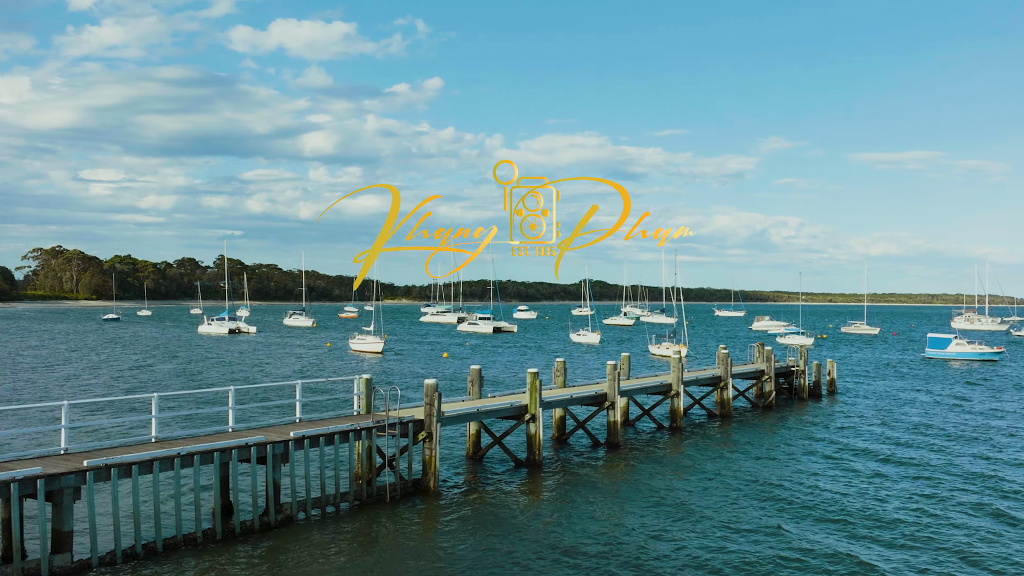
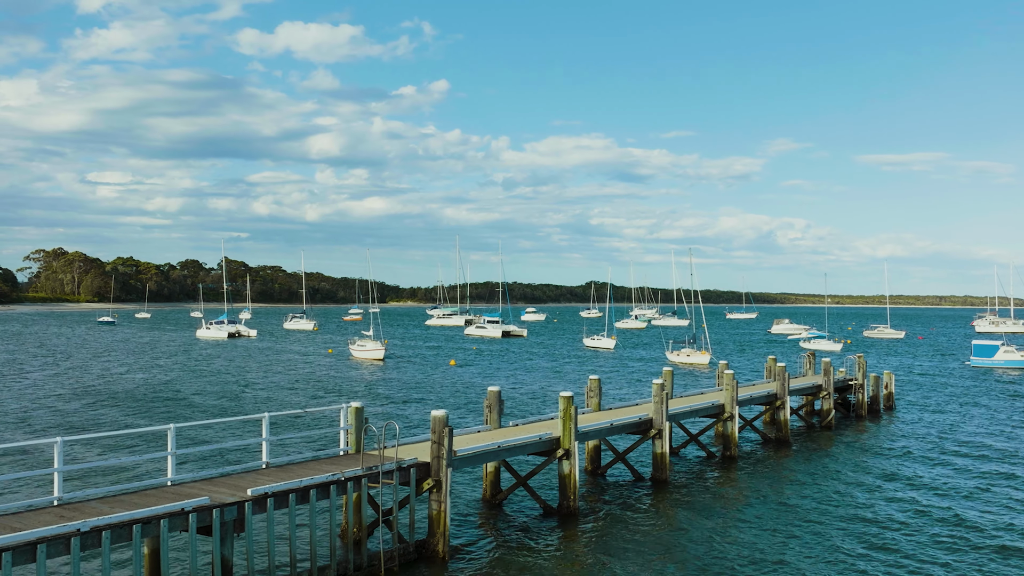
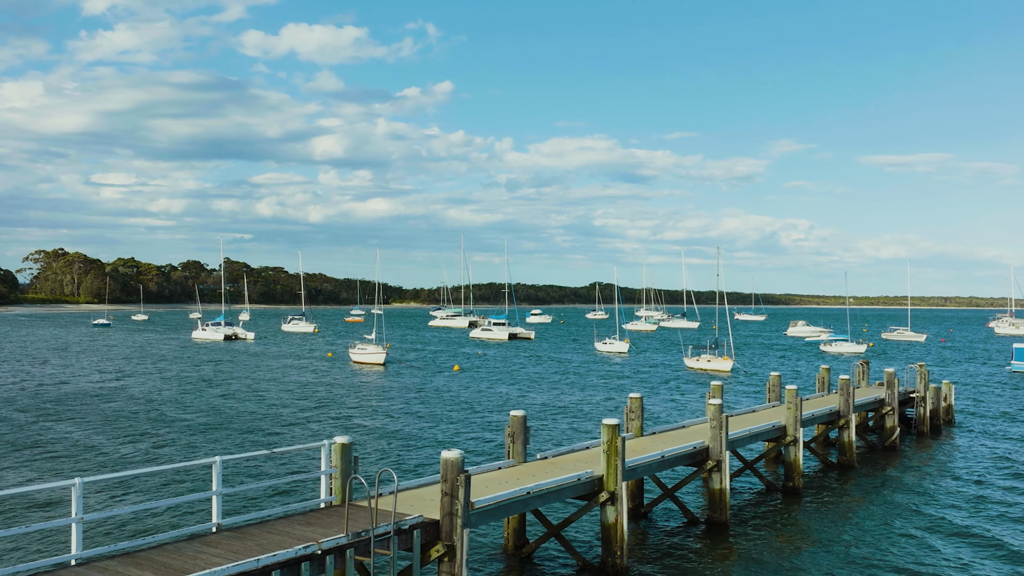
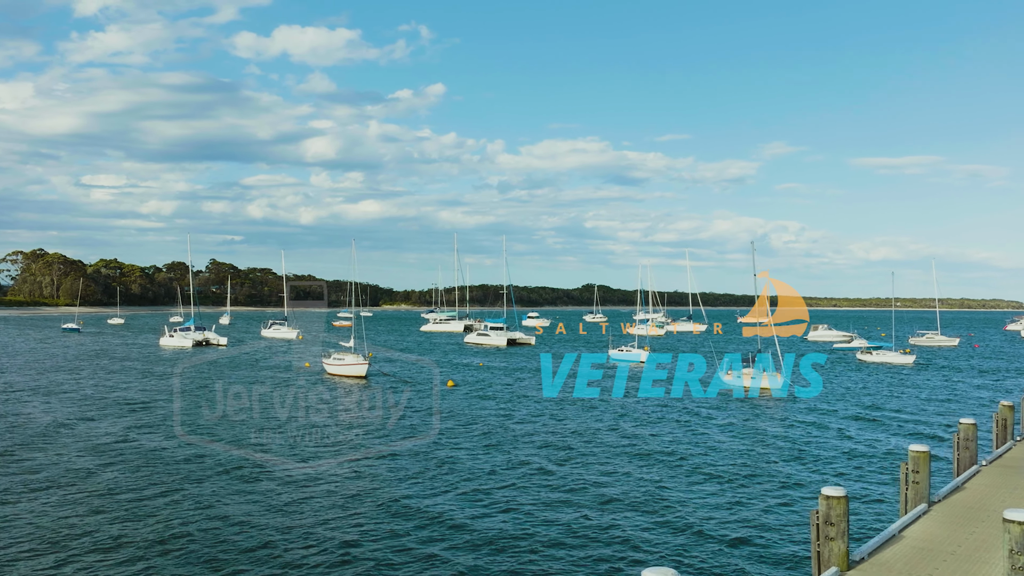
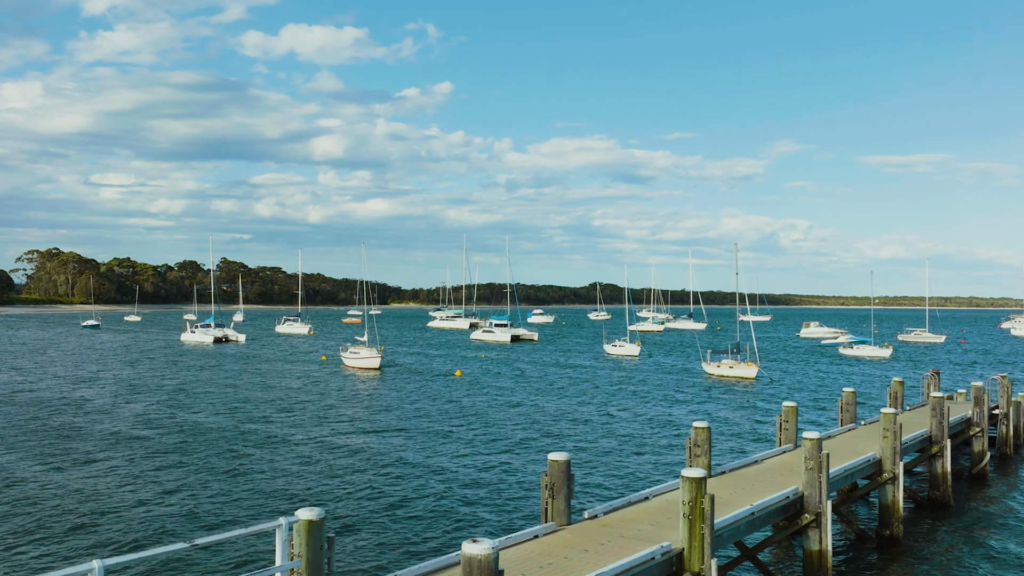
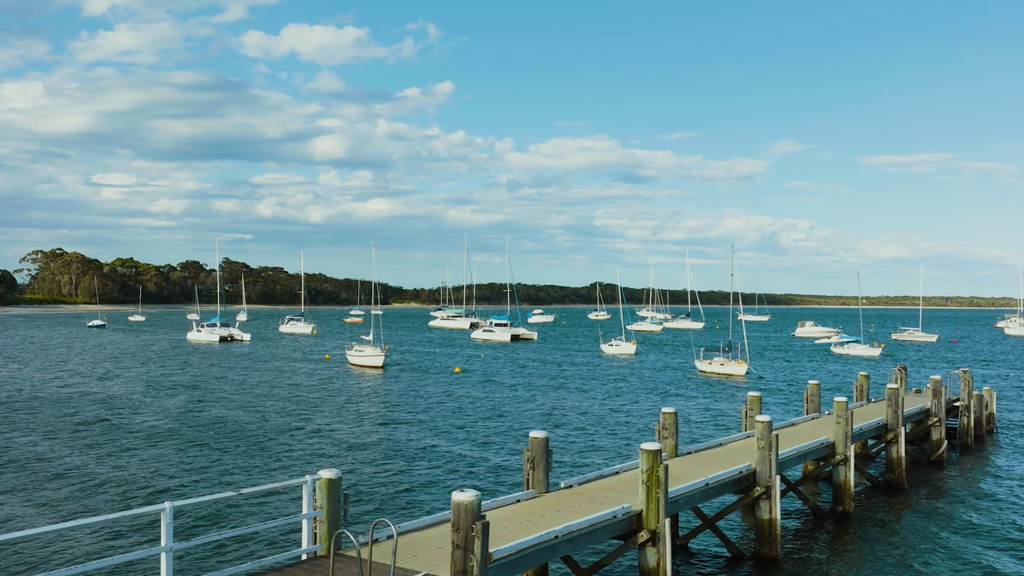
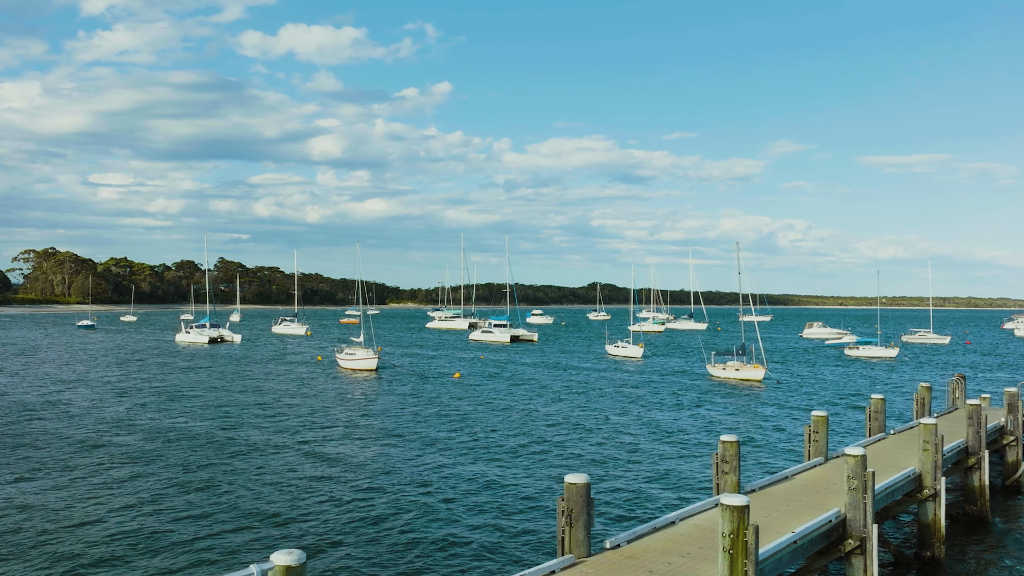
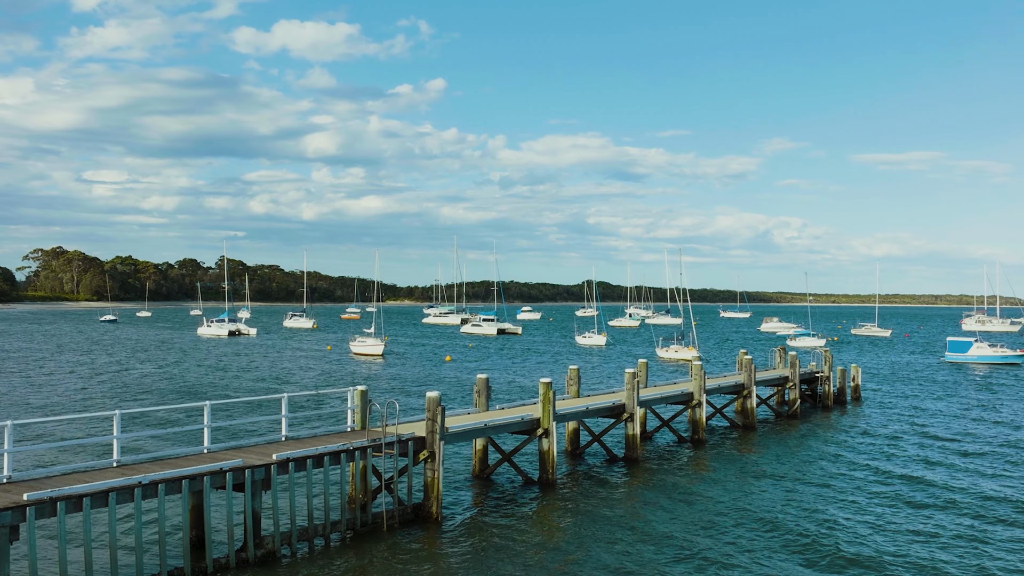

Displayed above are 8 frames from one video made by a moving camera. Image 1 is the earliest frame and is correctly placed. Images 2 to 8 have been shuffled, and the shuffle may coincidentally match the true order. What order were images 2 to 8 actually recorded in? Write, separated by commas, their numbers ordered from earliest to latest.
8, 2, 3, 6, 5, 7, 4
